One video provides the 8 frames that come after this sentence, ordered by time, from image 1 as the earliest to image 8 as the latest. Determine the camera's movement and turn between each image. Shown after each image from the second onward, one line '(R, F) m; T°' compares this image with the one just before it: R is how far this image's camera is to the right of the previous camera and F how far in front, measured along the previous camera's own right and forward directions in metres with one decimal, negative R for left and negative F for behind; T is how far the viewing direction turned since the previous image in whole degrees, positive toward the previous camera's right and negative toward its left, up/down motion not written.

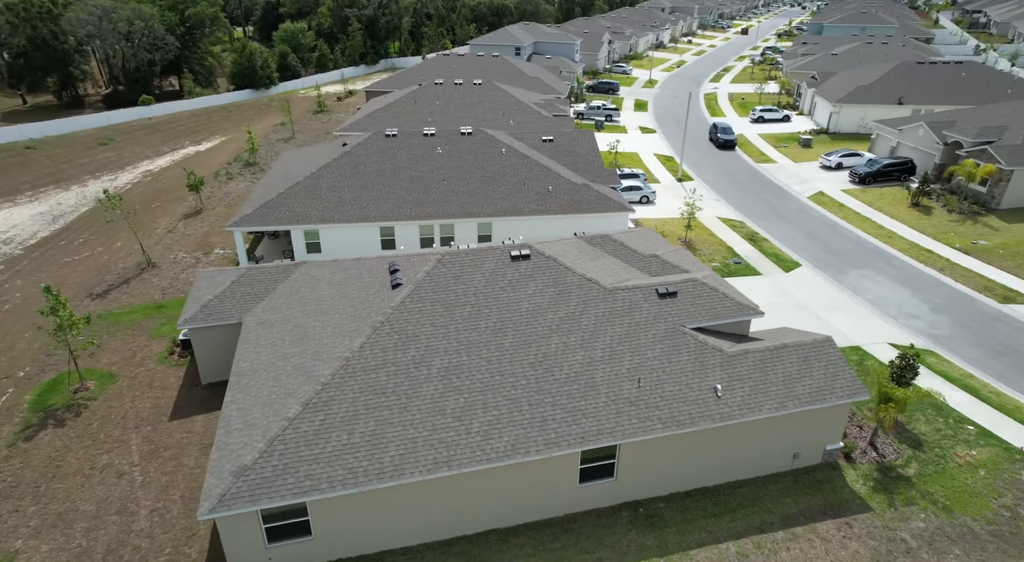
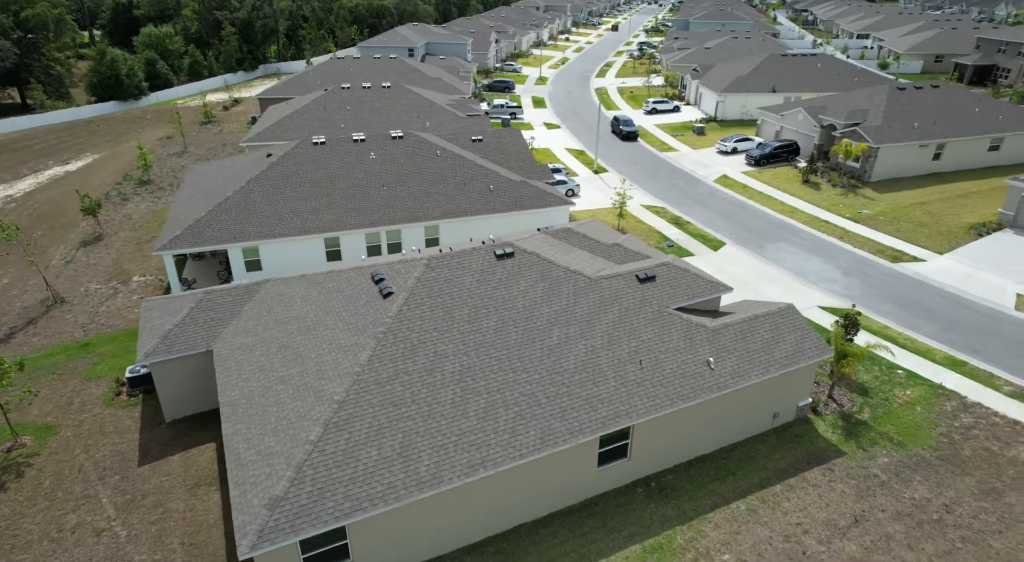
(-3.1, 0.0) m; +10°
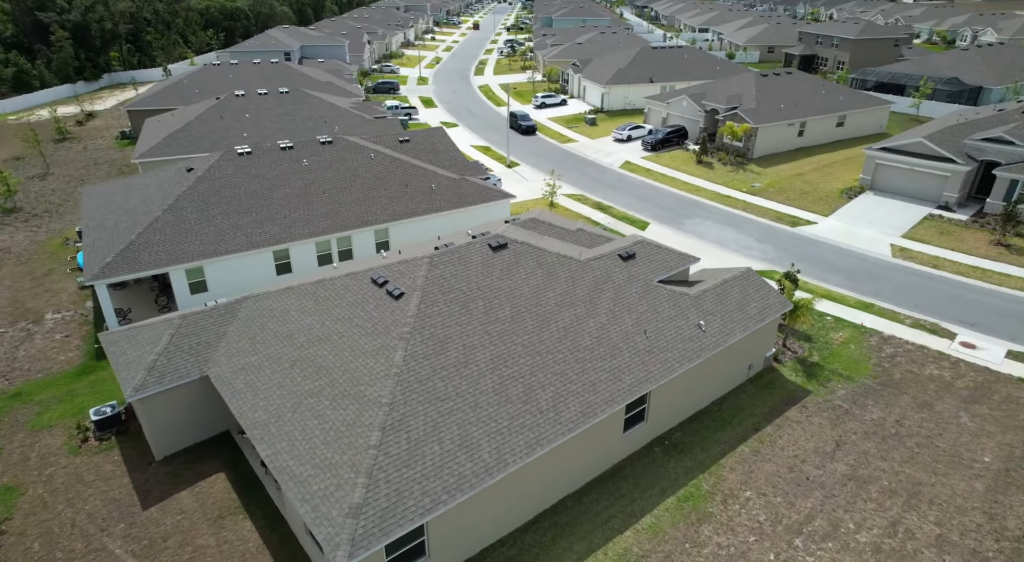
(-4.1, -0.3) m; +12°
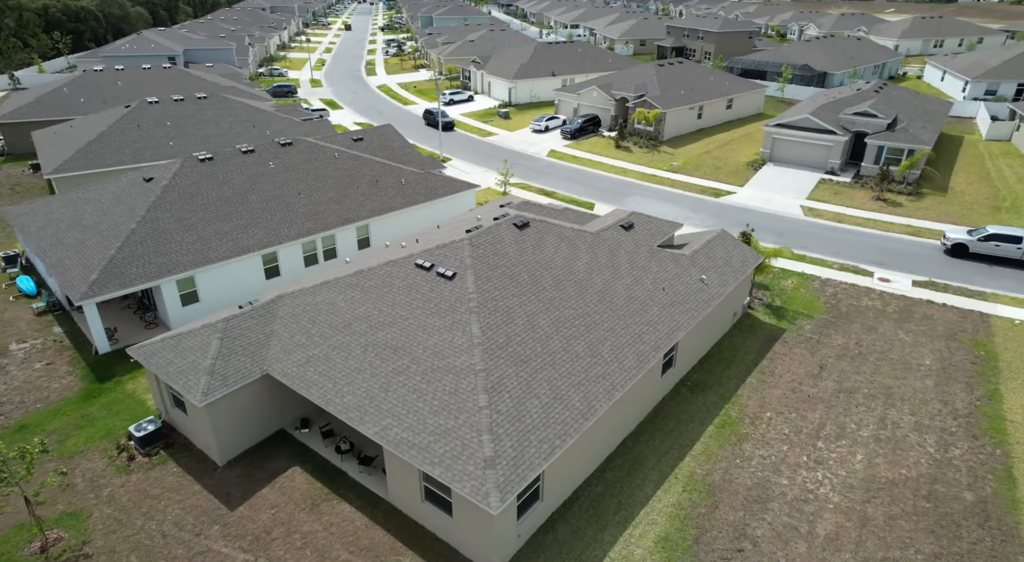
(-5.3, -1.2) m; +12°
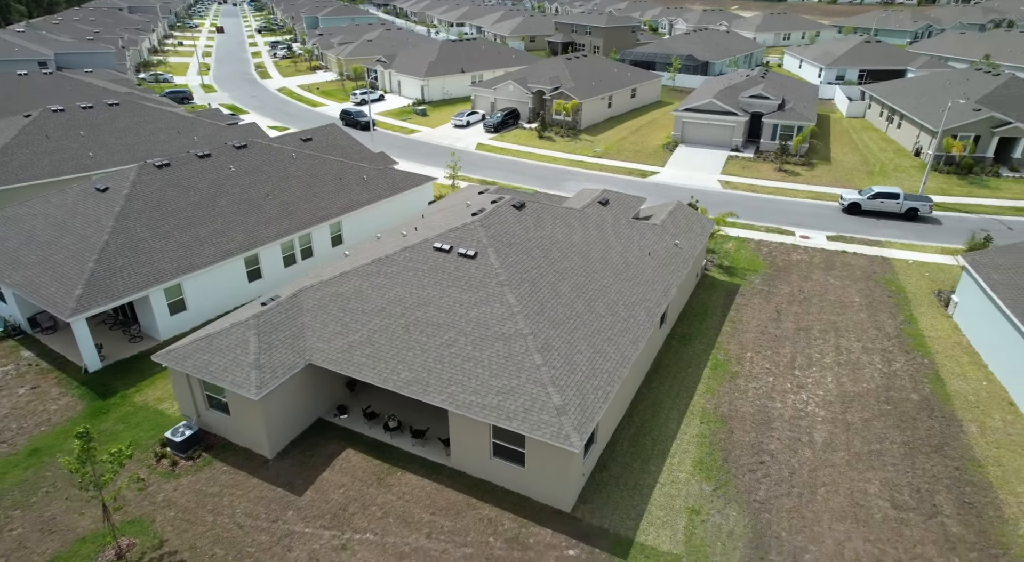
(-4.4, -1.3) m; +10°
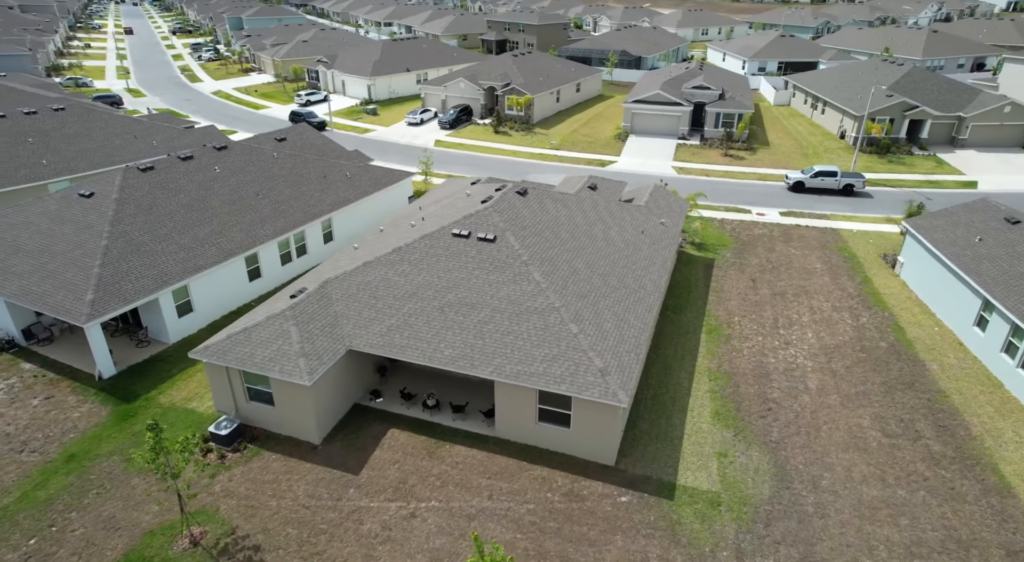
(-3.3, -1.1) m; +7°
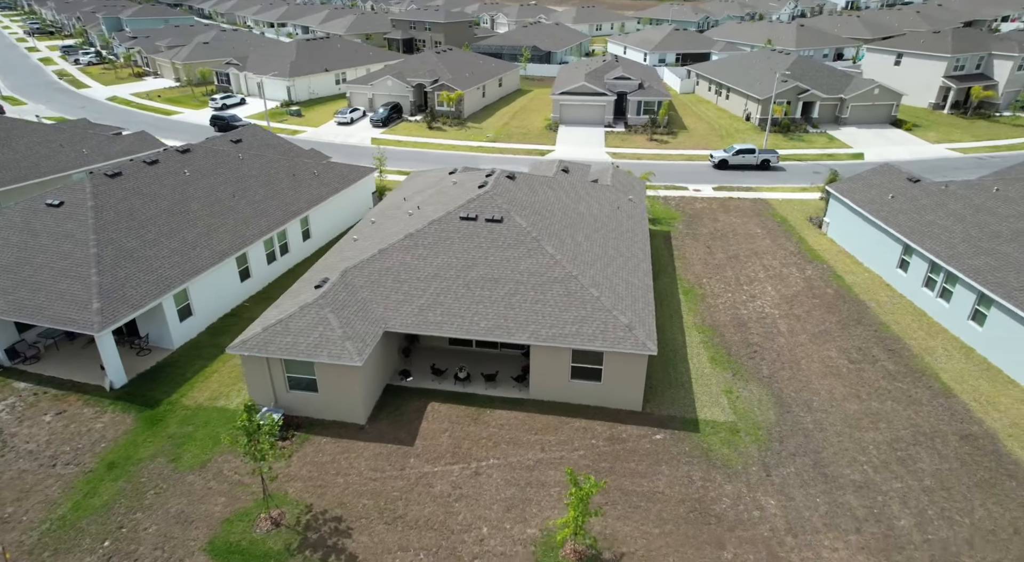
(-4.2, -1.3) m; +9°
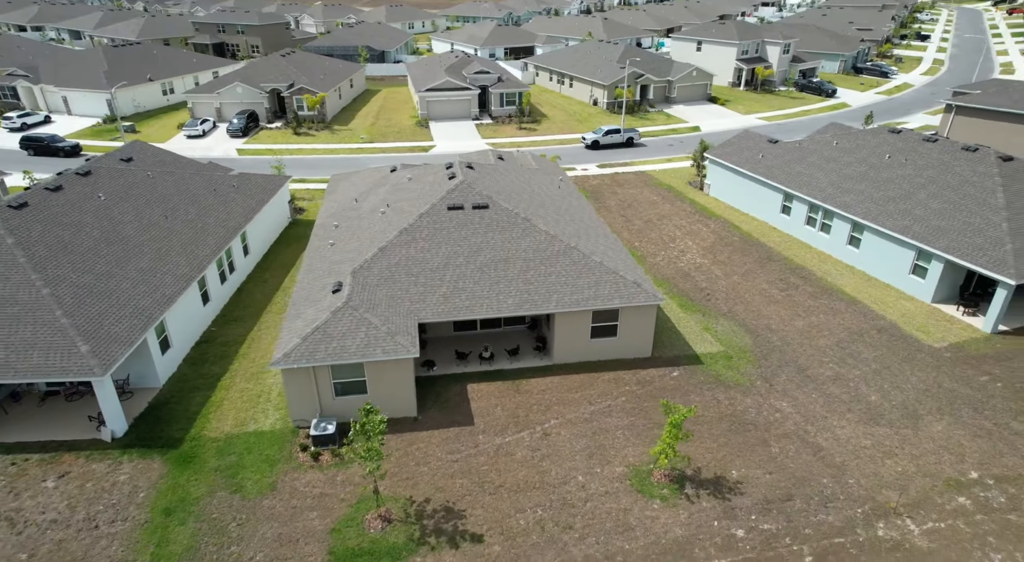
(-7.2, -0.4) m; +17°
